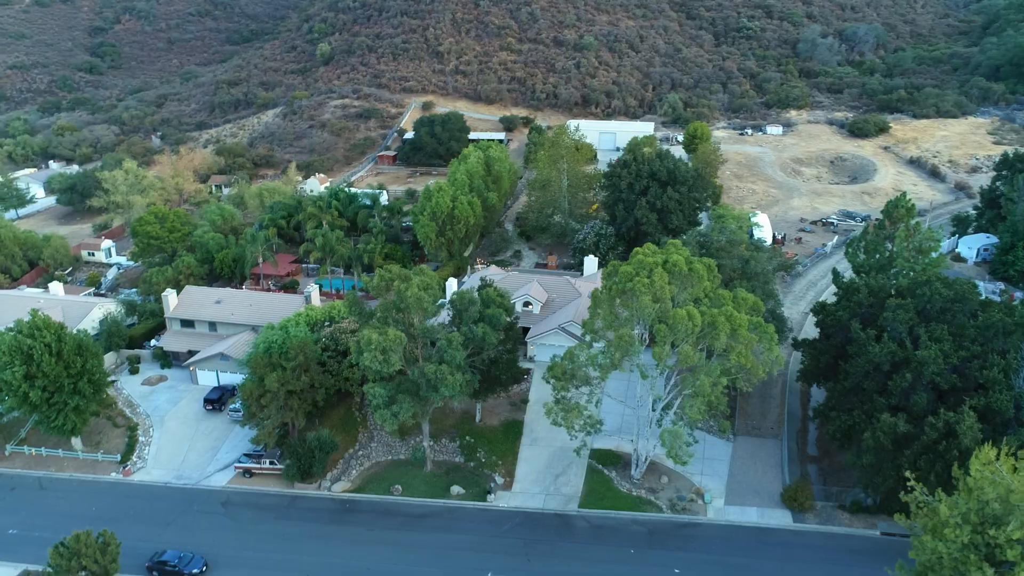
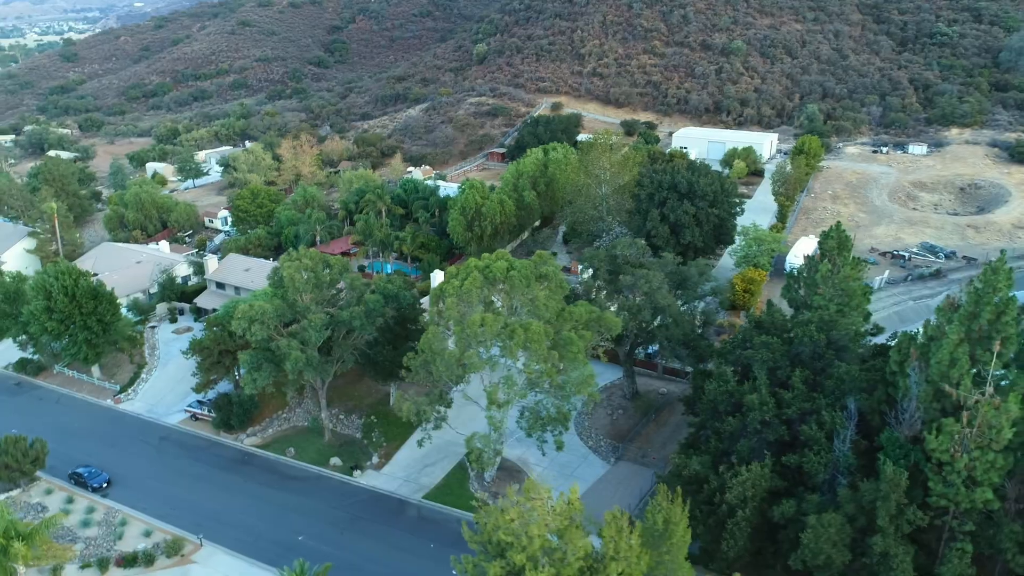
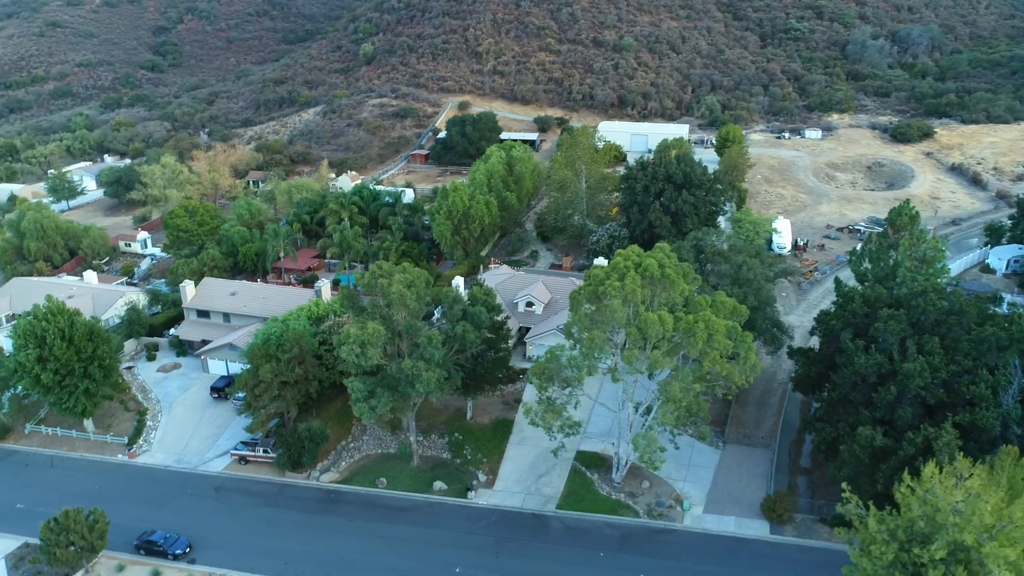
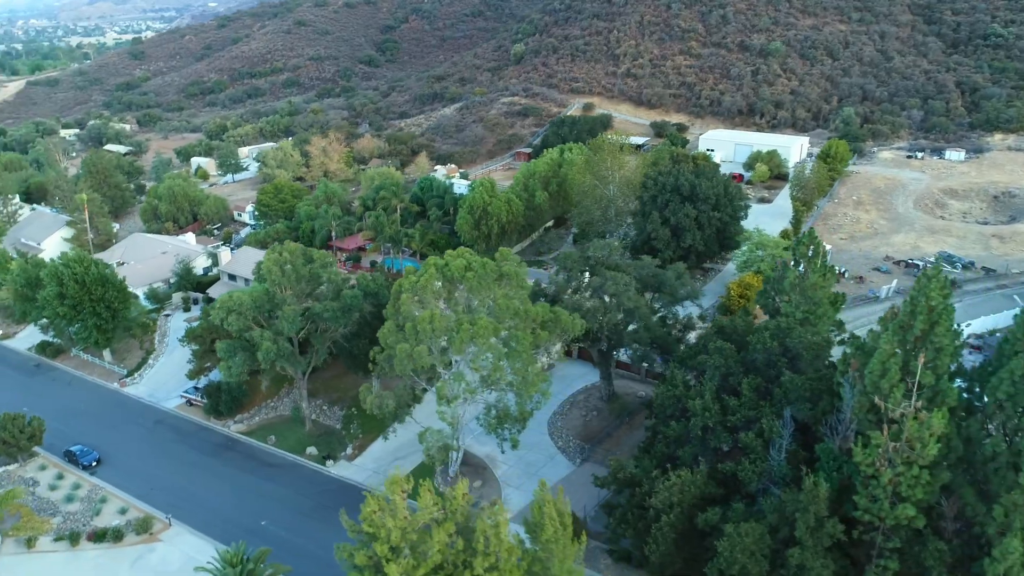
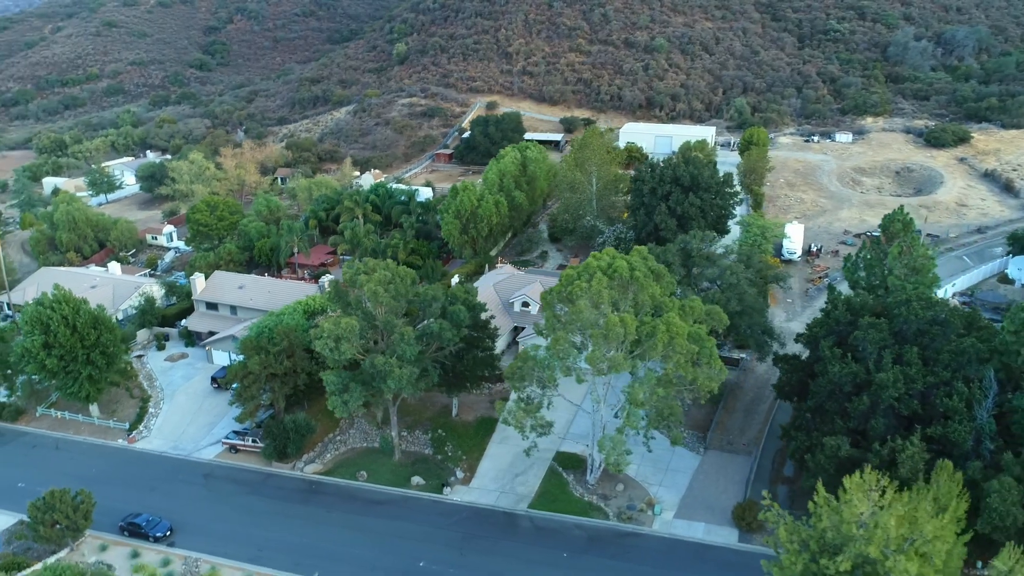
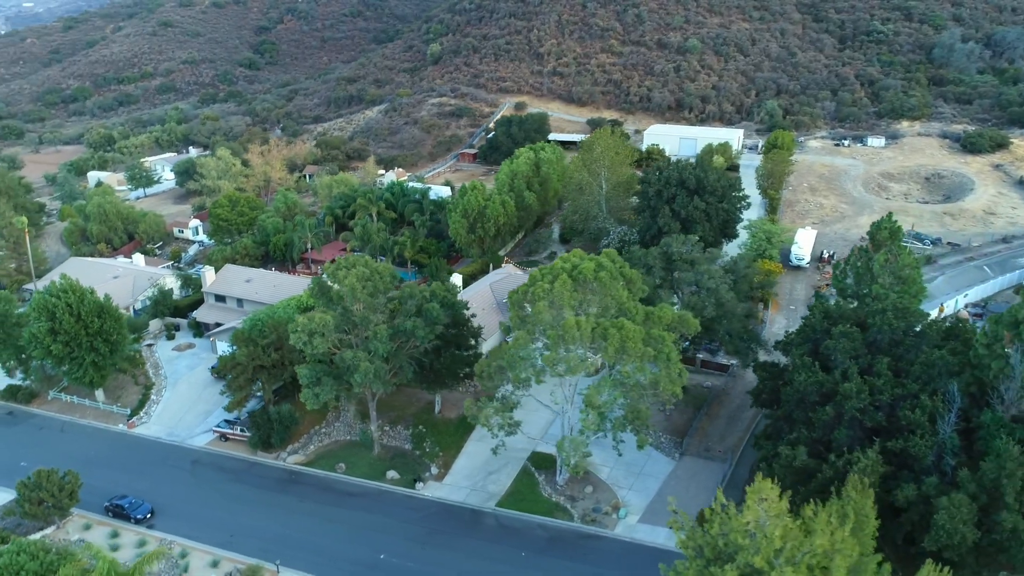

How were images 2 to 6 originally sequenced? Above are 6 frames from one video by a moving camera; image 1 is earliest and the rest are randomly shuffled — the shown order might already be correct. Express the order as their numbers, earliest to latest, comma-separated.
3, 5, 6, 2, 4
